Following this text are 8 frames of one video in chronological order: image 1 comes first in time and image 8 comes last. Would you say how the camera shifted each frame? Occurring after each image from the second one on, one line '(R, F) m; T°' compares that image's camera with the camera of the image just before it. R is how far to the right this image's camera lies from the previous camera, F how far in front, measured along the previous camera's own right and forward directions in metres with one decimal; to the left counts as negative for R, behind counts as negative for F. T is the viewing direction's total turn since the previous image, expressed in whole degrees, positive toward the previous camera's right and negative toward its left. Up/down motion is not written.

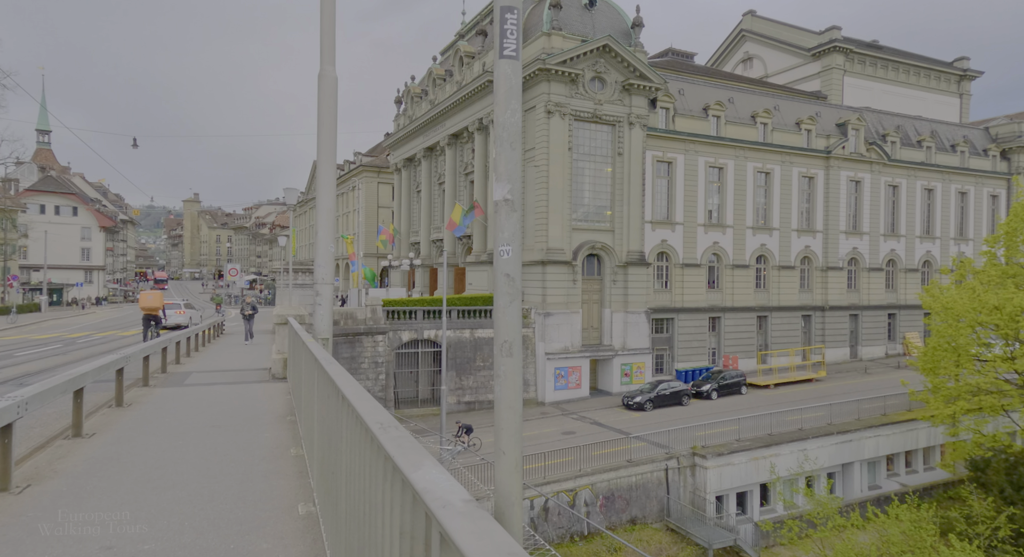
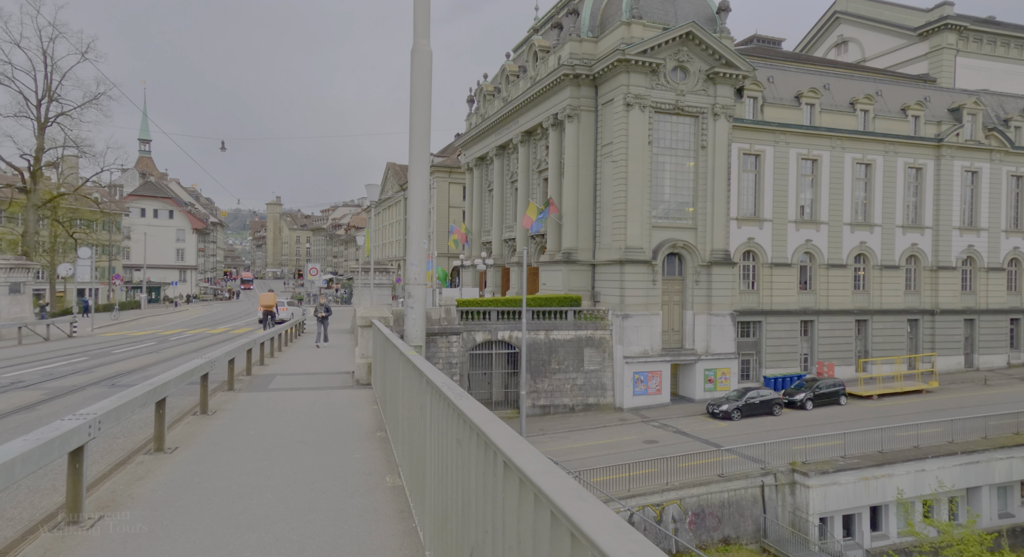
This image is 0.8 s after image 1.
(-0.5, +0.8) m; -6°
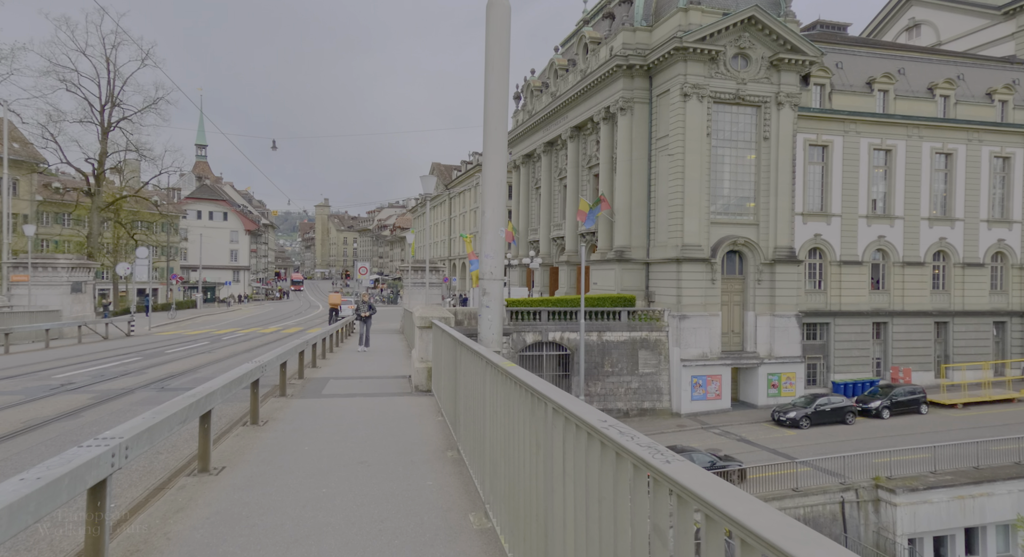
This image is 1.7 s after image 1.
(-0.4, +0.8) m; -4°
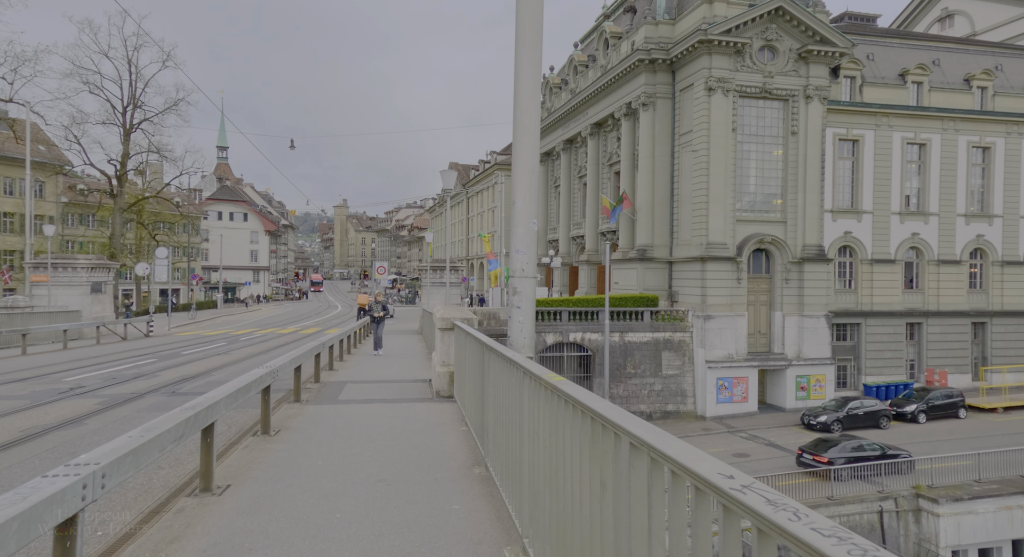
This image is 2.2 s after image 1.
(-0.1, +0.5) m; -2°
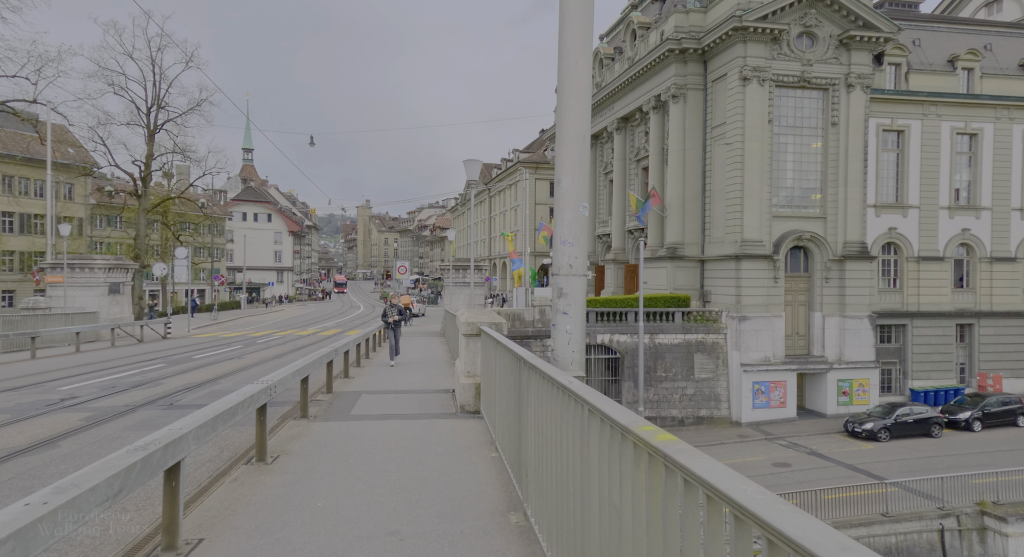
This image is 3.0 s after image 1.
(-0.1, +0.9) m; -2°
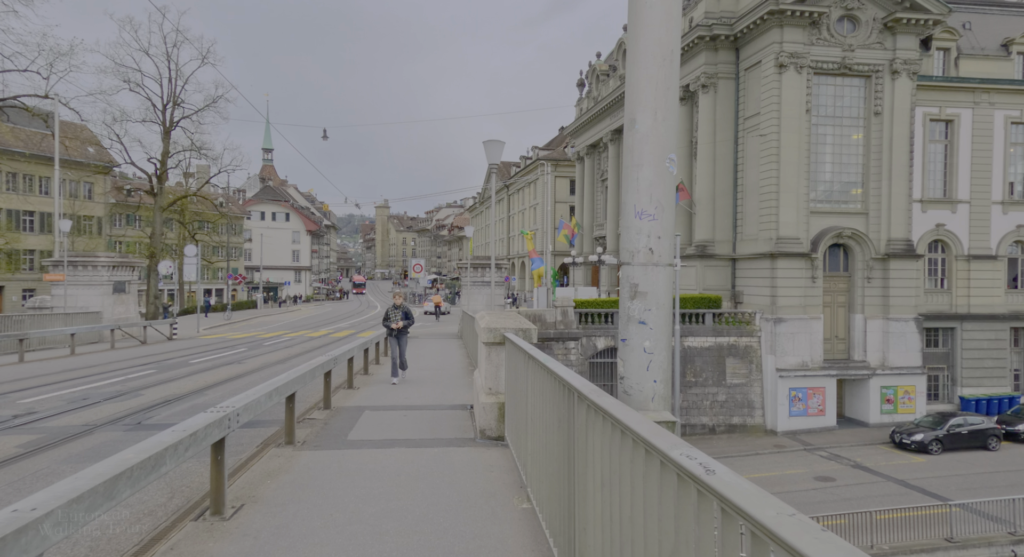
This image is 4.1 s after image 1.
(-0.1, +1.2) m; -2°
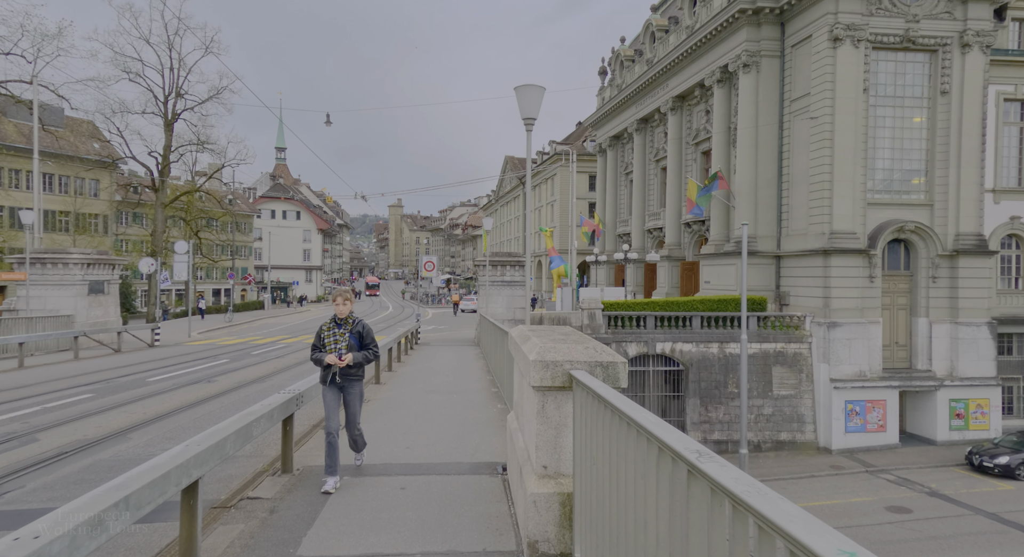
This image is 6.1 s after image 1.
(-0.3, +2.4) m; -1°
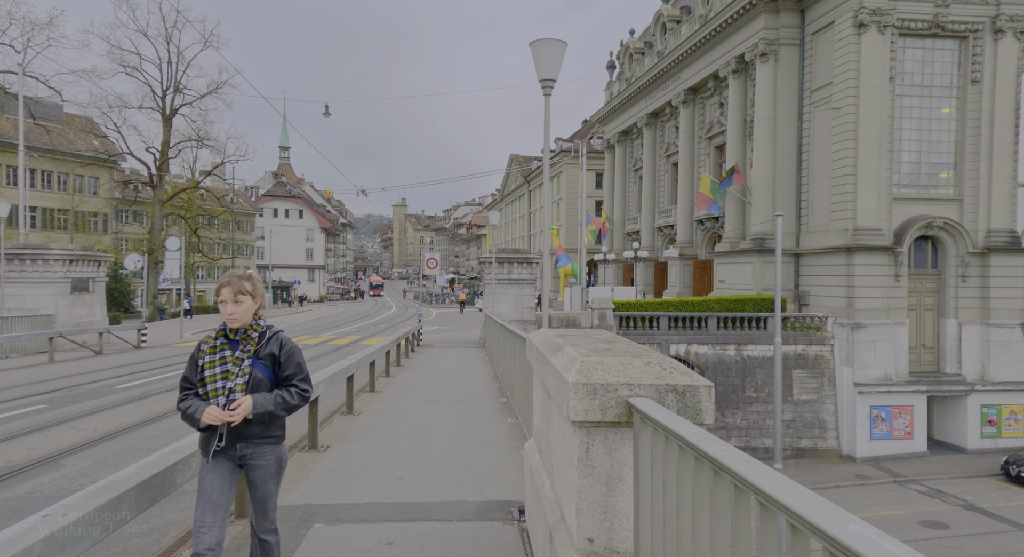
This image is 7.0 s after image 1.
(-0.1, +1.1) m; 0°
